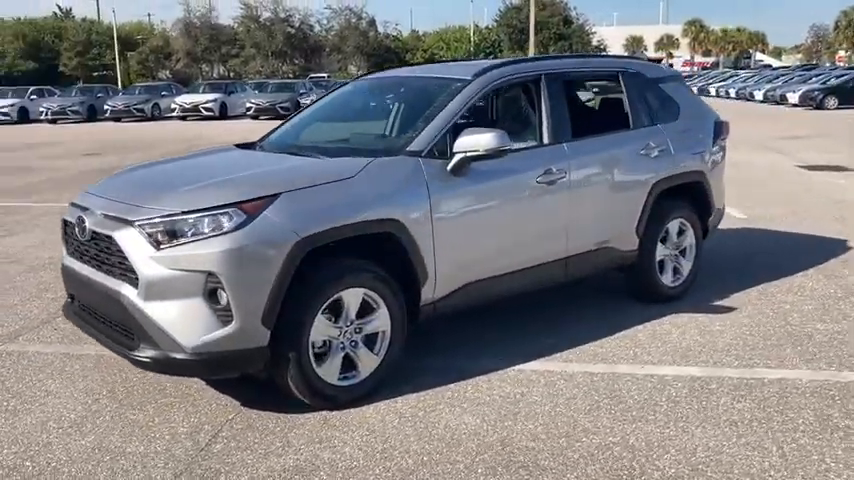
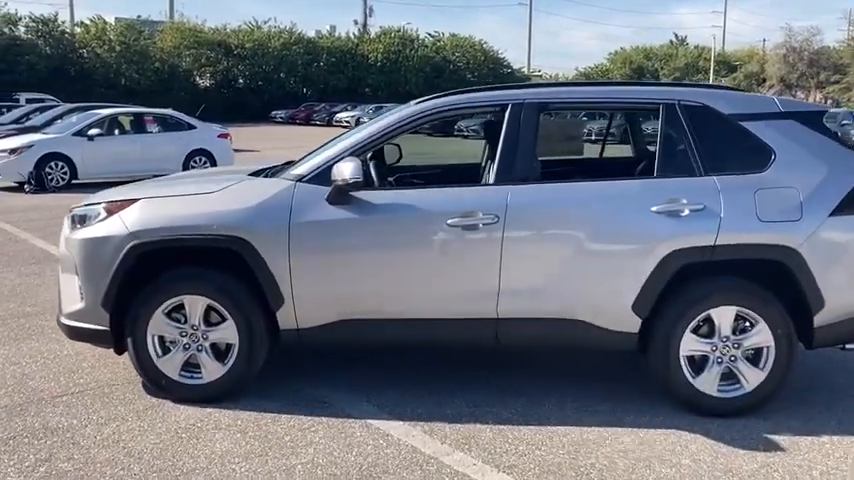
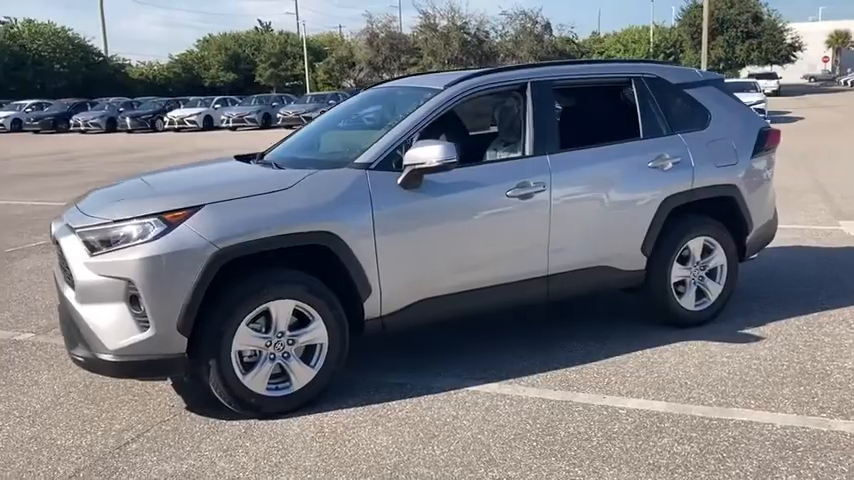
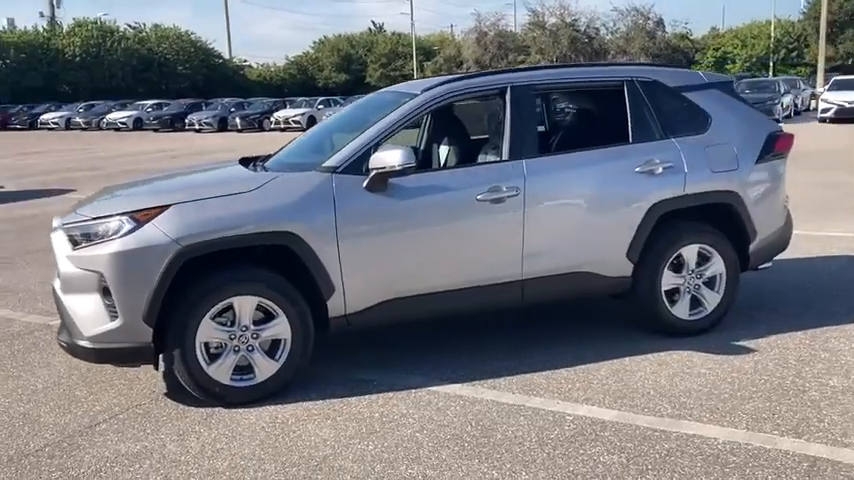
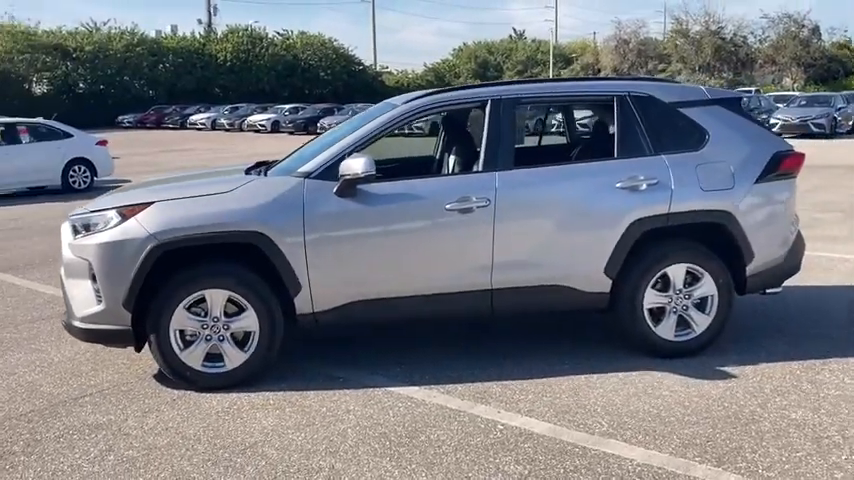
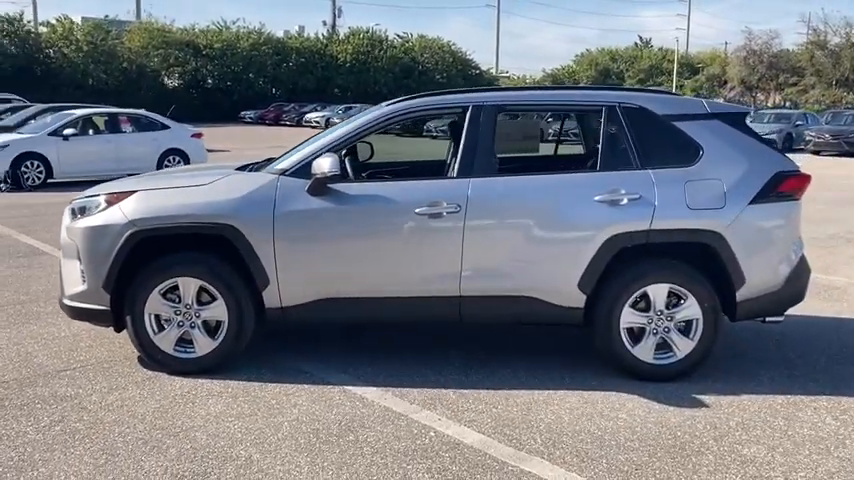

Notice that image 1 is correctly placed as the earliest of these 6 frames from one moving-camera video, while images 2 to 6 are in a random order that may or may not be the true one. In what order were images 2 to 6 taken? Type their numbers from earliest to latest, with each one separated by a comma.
3, 4, 5, 6, 2
